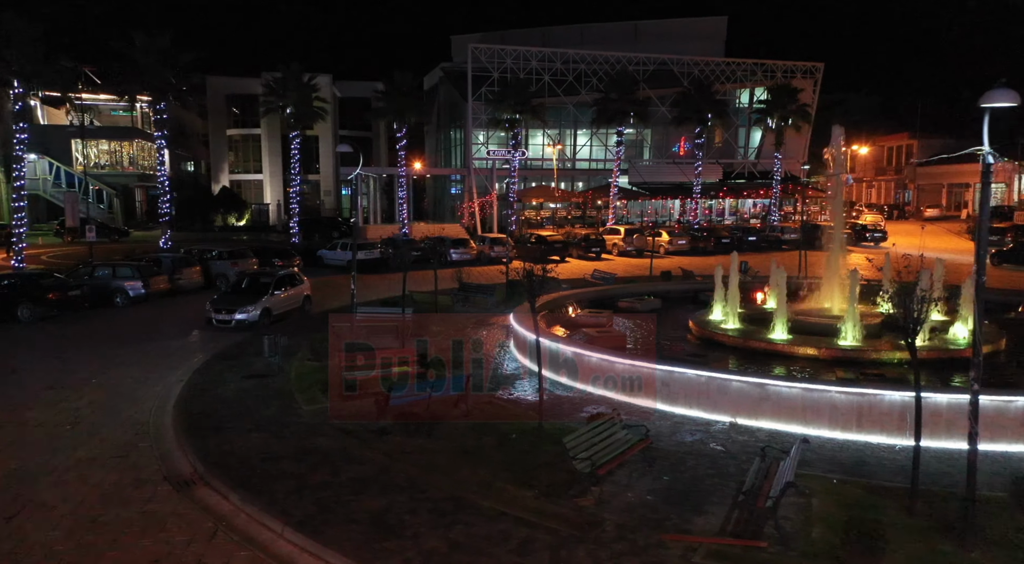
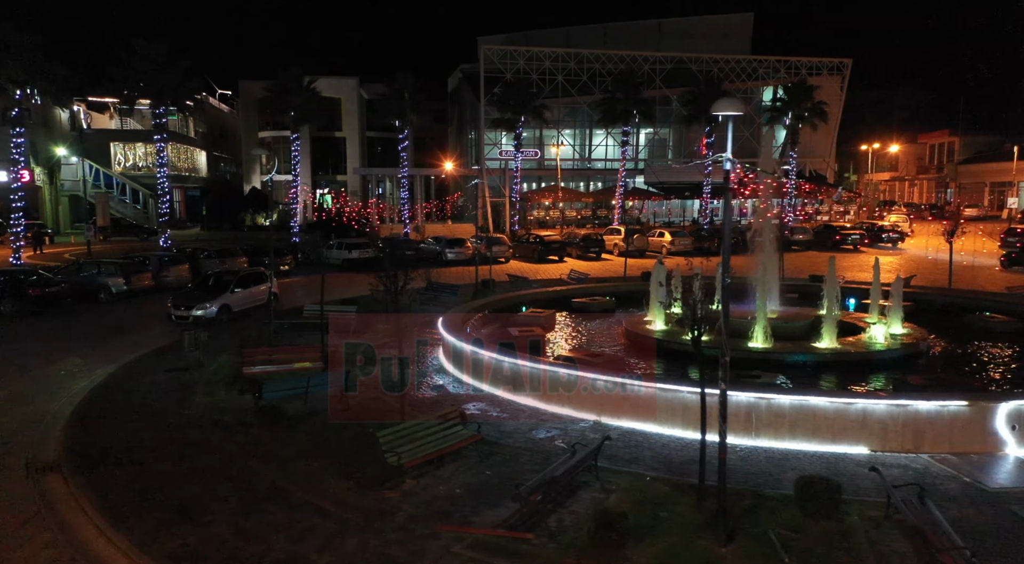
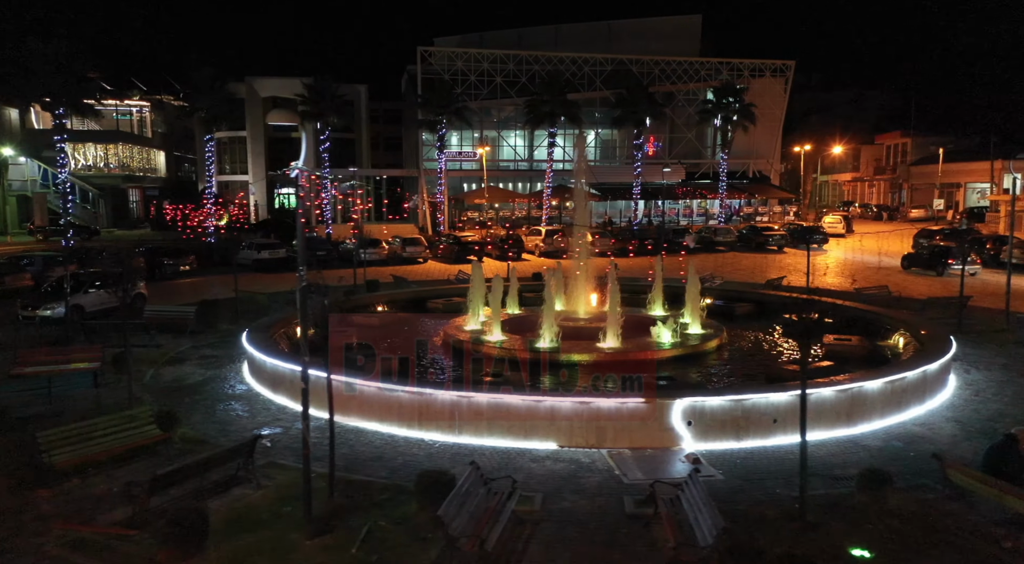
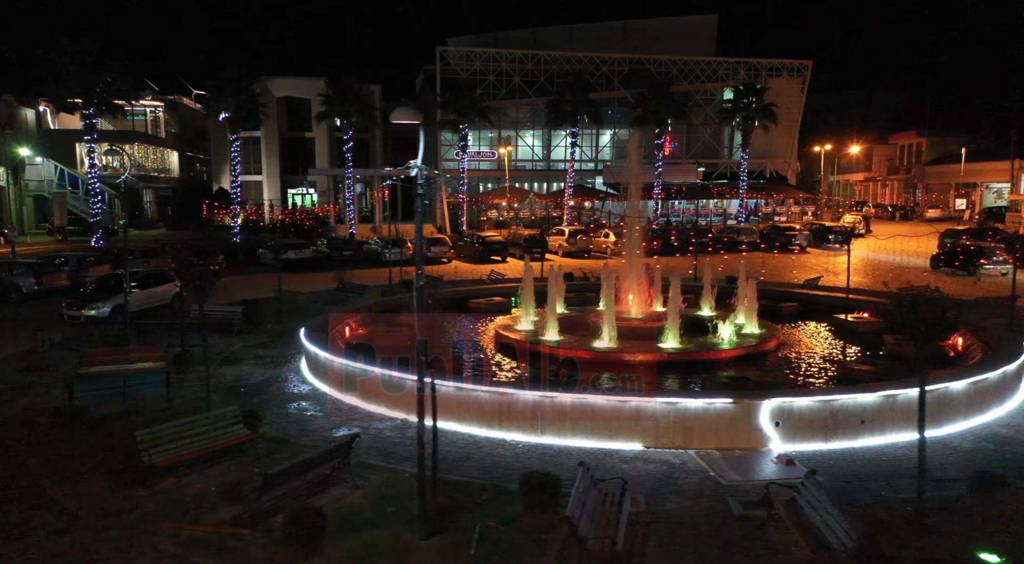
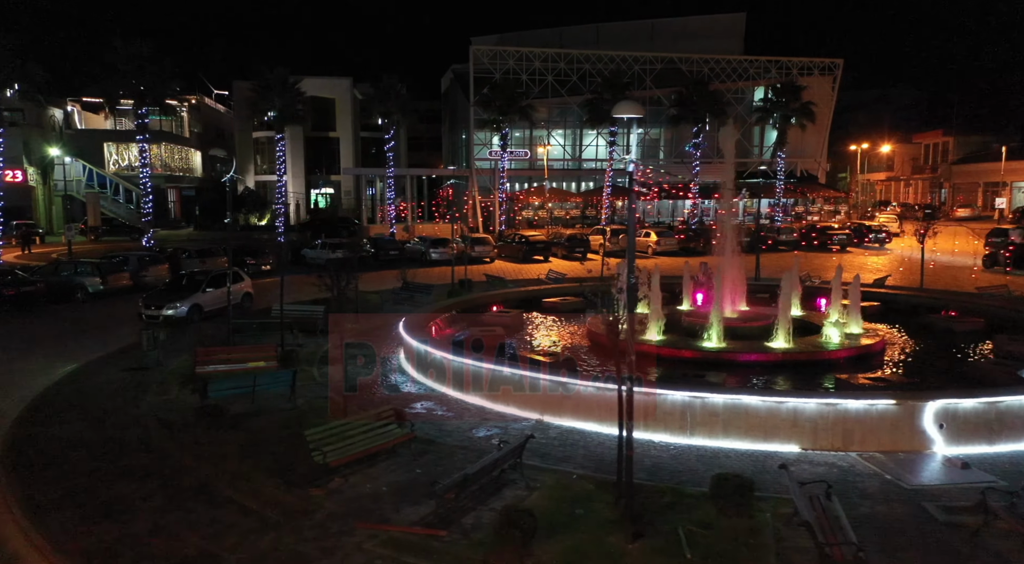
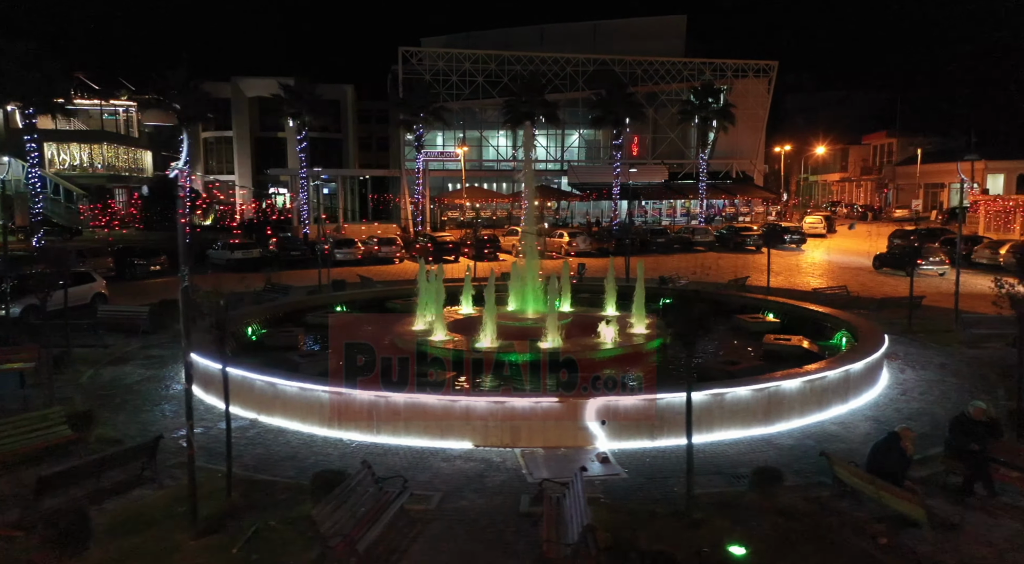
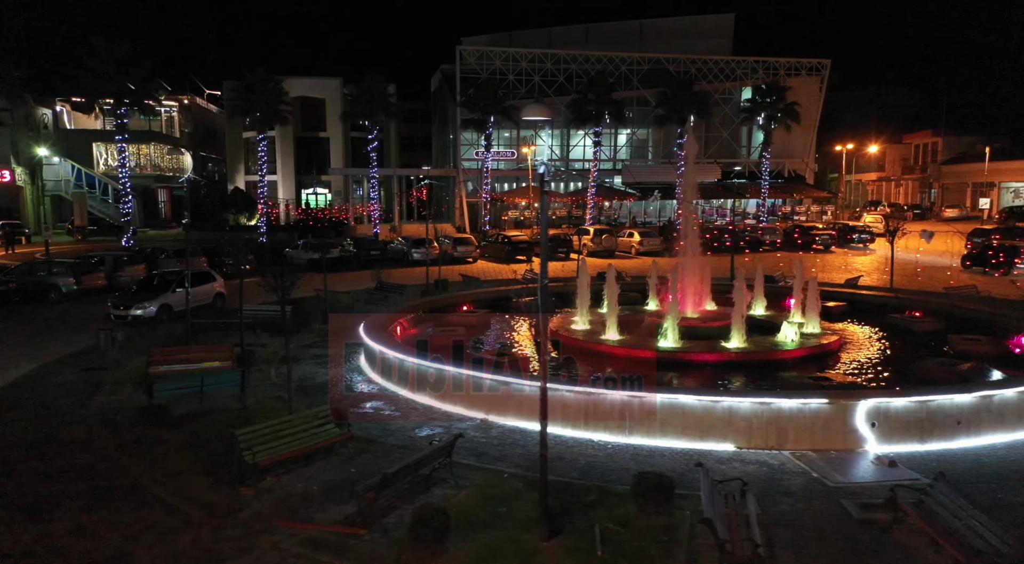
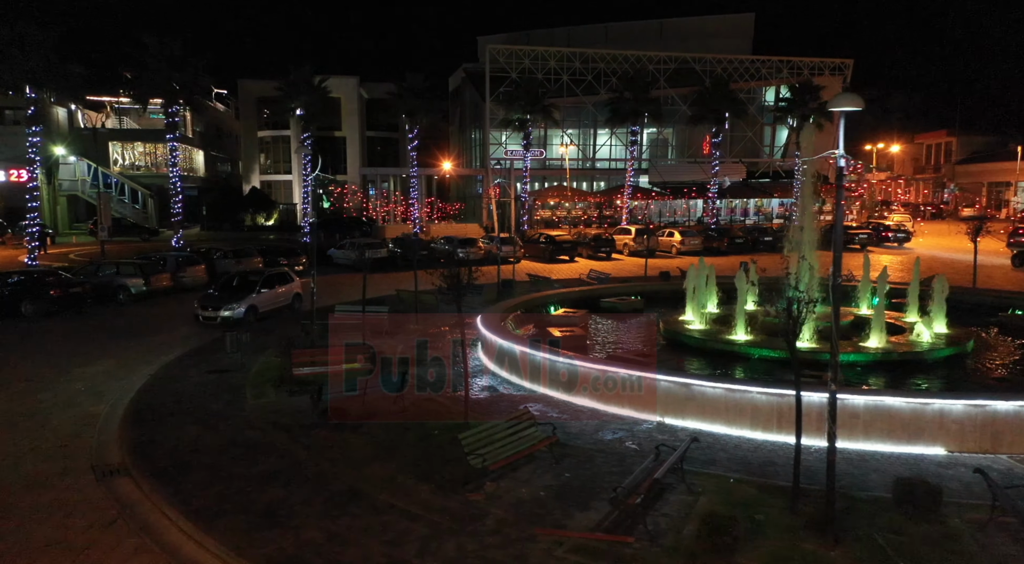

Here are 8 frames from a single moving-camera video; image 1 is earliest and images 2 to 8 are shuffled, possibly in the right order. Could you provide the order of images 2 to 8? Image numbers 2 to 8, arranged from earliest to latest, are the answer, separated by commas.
8, 2, 5, 7, 4, 3, 6
